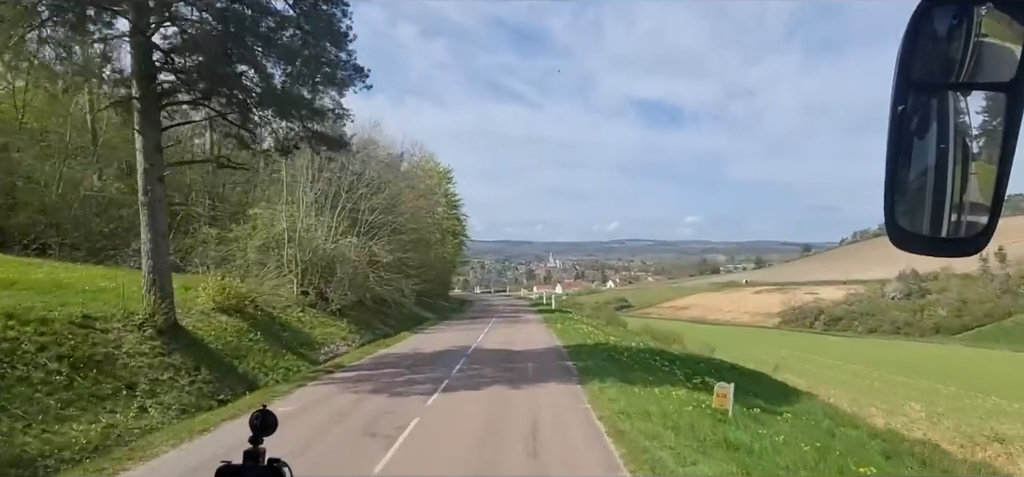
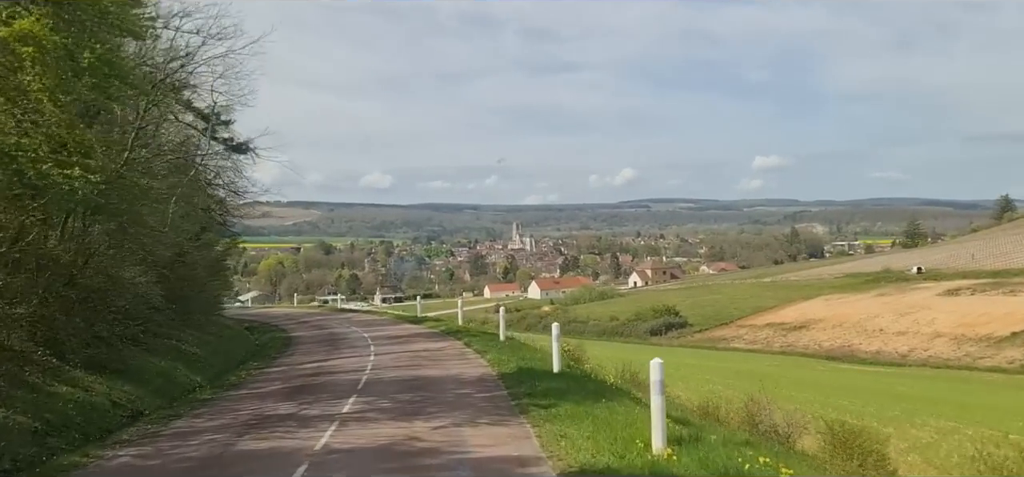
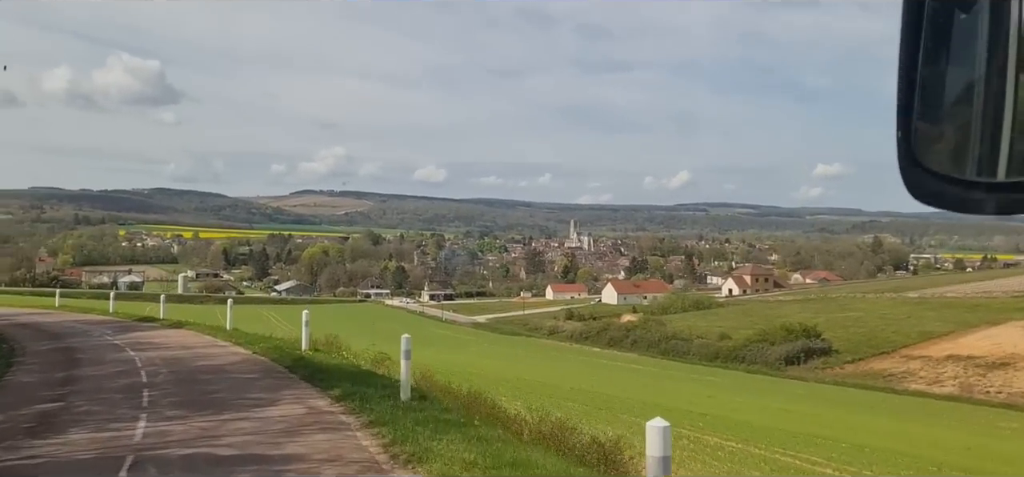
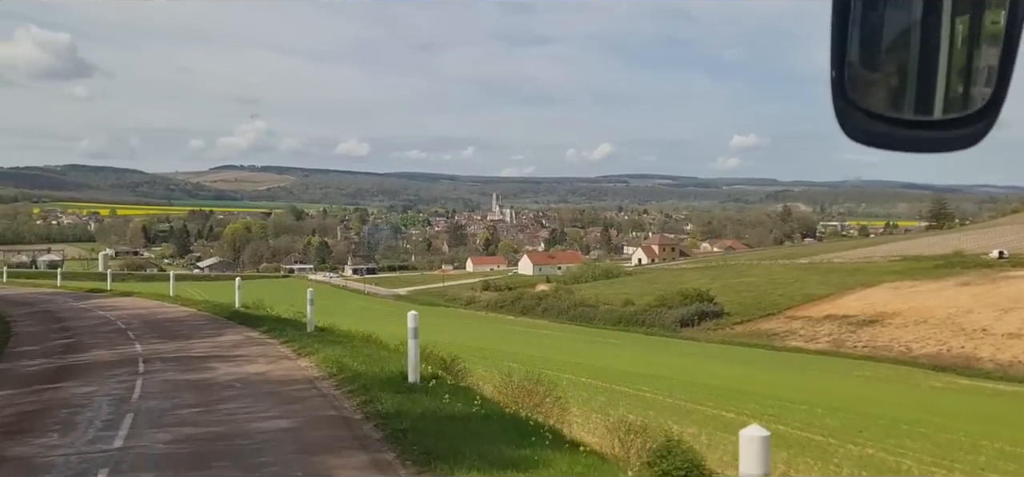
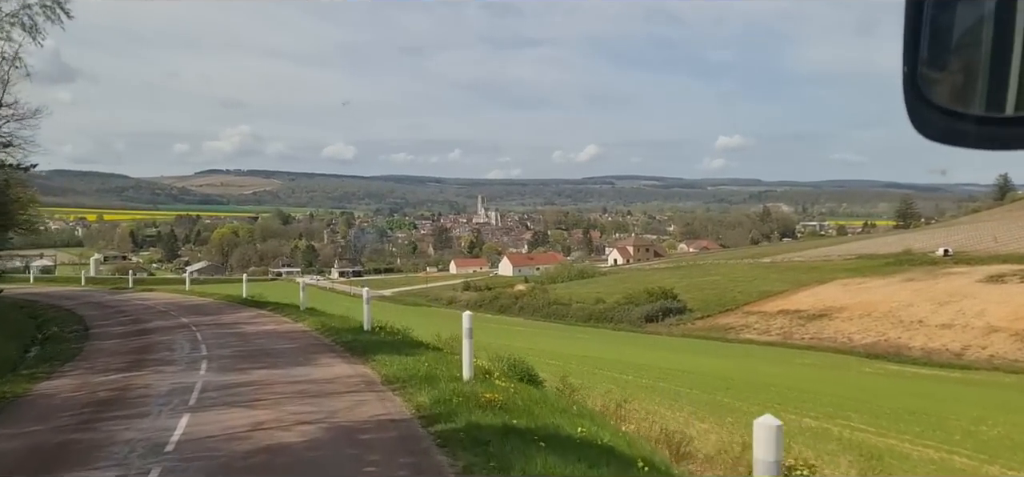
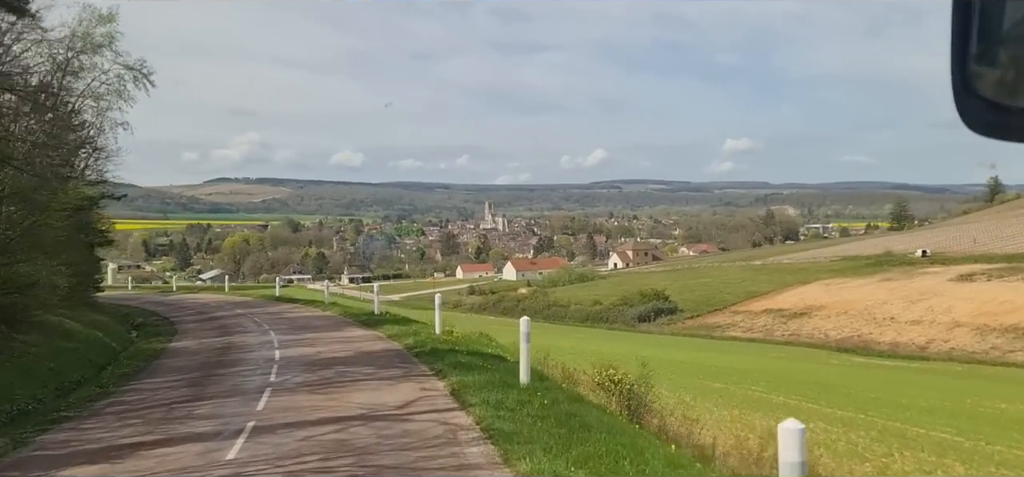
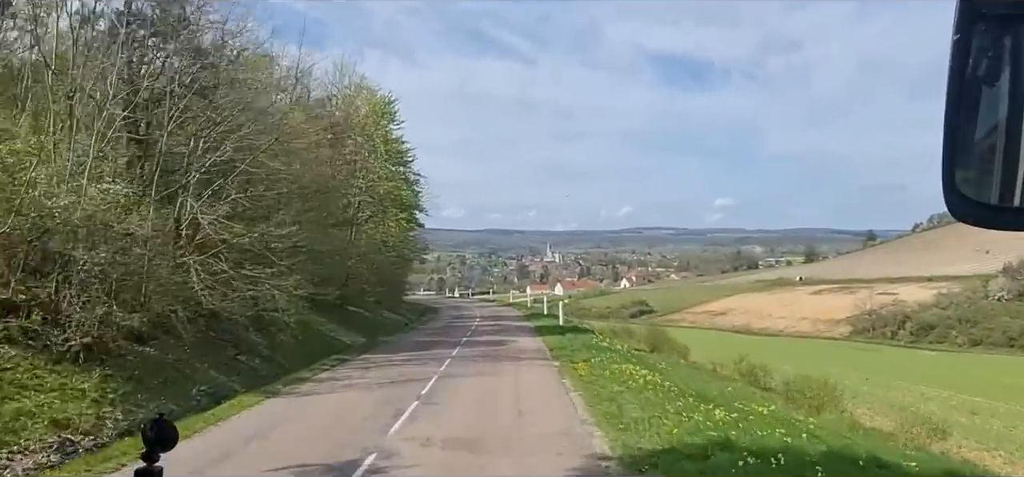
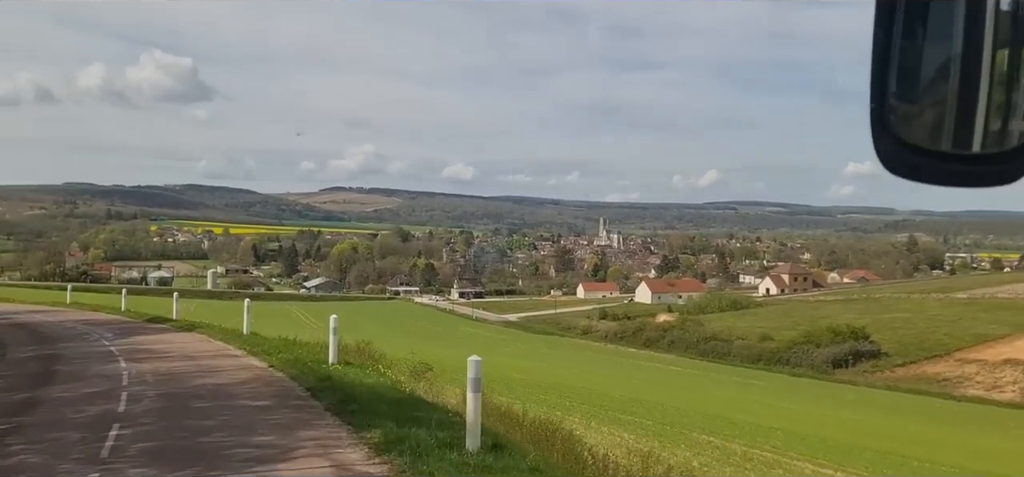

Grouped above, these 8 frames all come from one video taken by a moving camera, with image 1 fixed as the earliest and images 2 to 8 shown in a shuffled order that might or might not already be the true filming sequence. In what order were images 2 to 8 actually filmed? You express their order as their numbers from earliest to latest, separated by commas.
7, 2, 6, 5, 4, 3, 8
